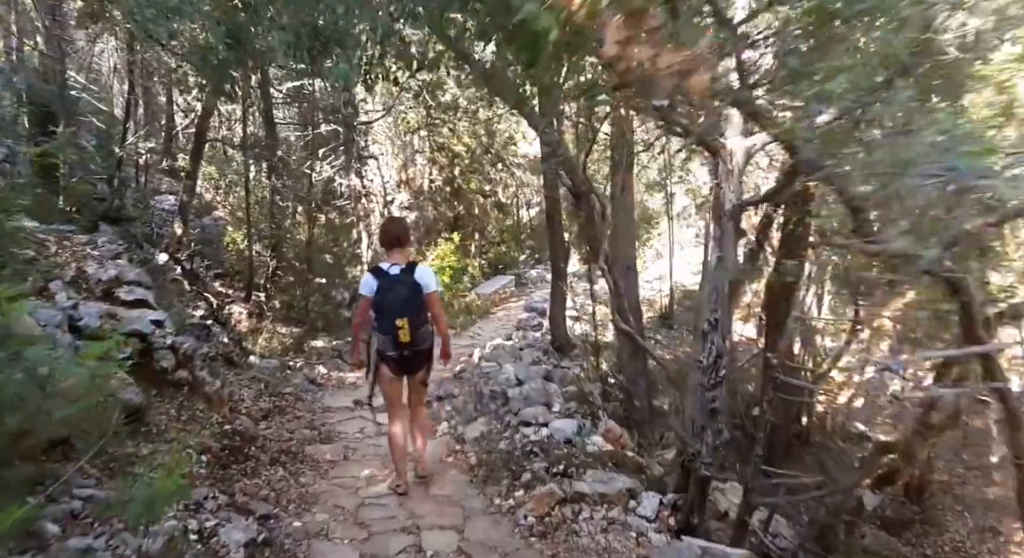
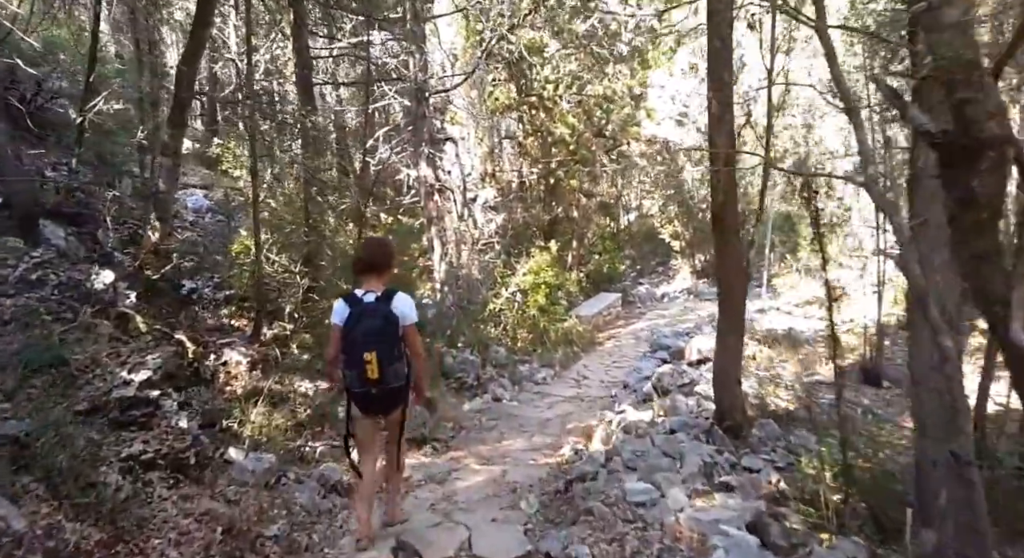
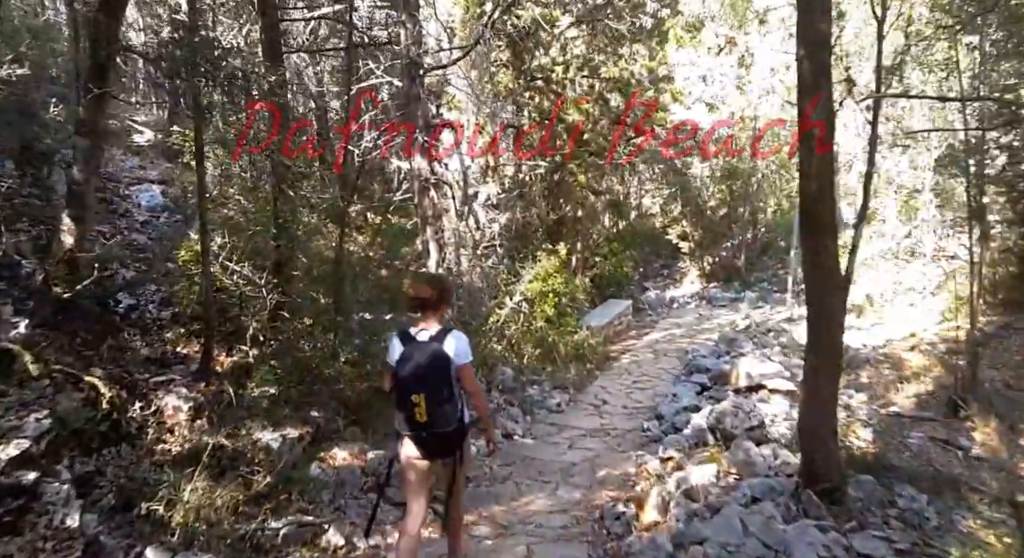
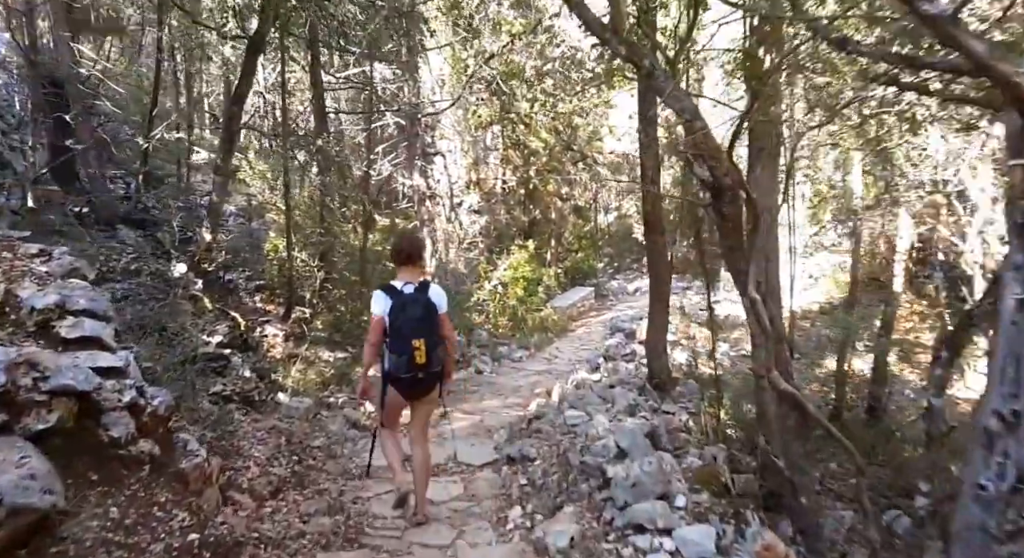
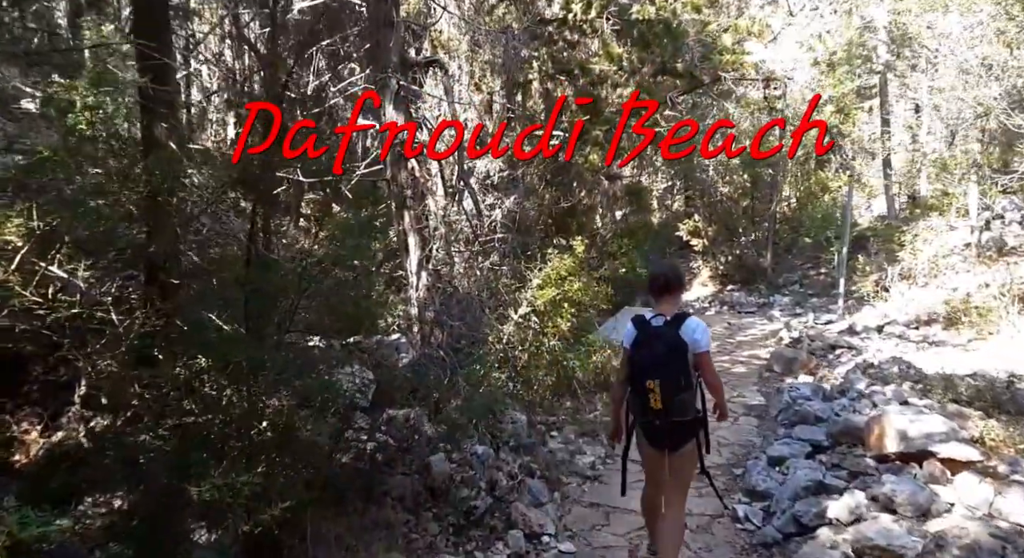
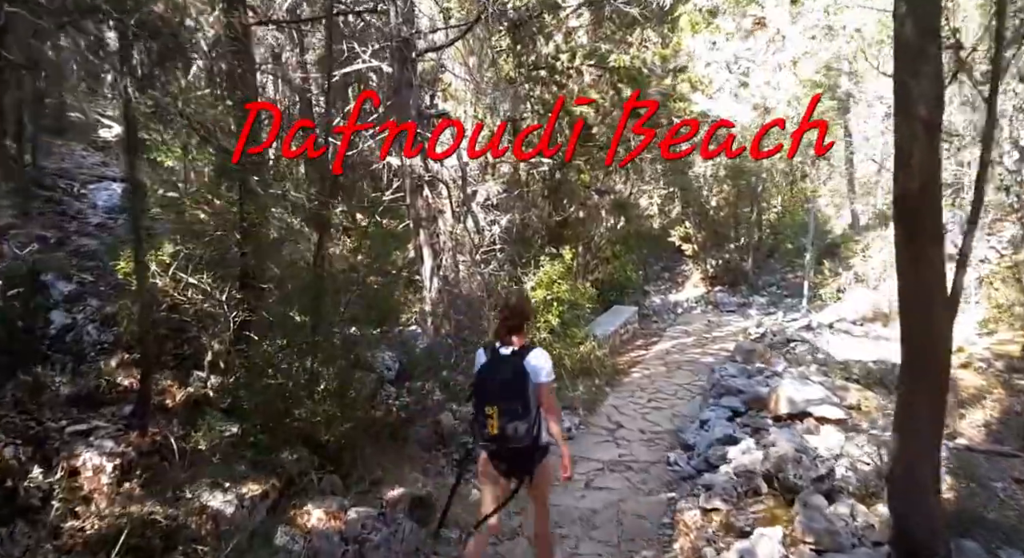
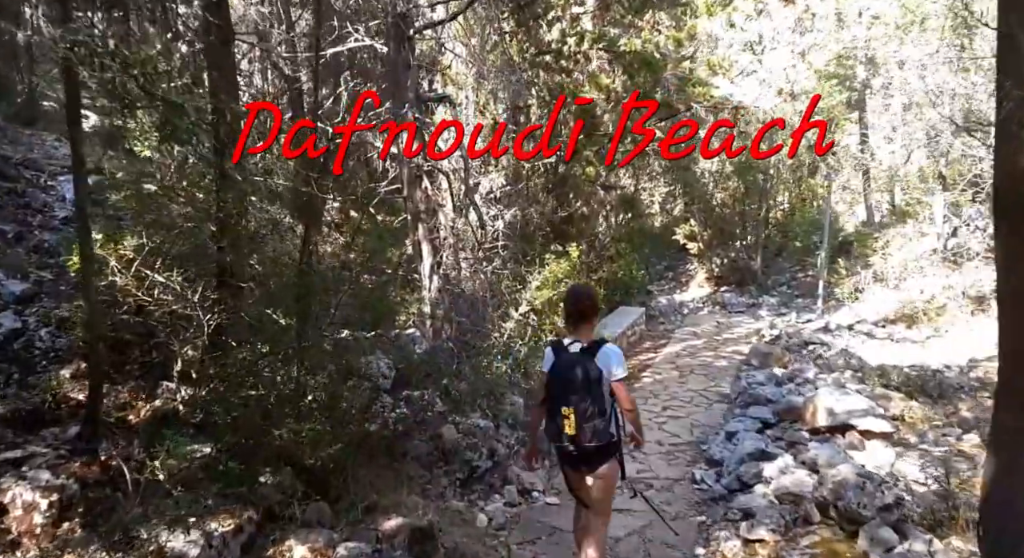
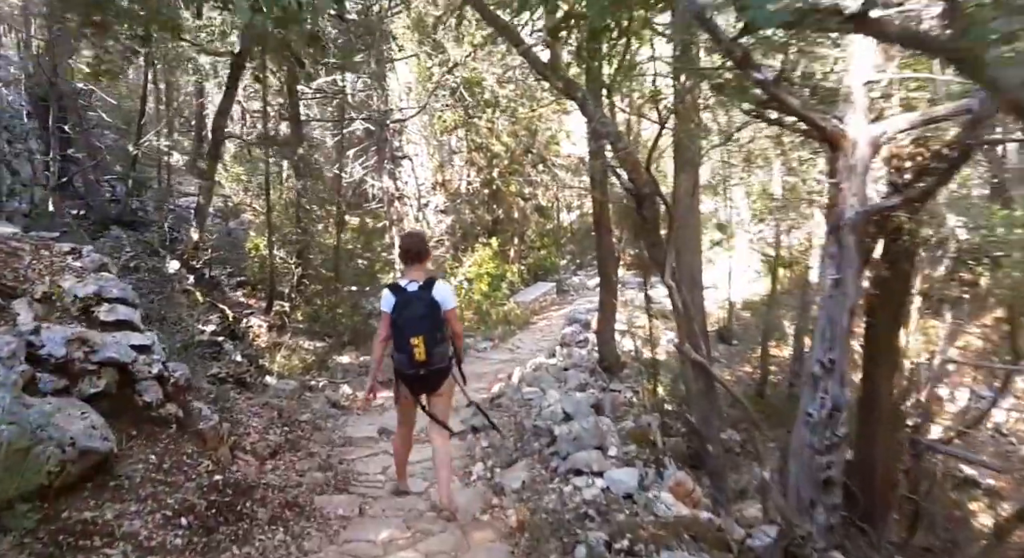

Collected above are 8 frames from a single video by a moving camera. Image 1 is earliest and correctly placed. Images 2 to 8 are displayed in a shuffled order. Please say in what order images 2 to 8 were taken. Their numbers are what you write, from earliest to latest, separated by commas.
8, 4, 2, 3, 6, 7, 5
